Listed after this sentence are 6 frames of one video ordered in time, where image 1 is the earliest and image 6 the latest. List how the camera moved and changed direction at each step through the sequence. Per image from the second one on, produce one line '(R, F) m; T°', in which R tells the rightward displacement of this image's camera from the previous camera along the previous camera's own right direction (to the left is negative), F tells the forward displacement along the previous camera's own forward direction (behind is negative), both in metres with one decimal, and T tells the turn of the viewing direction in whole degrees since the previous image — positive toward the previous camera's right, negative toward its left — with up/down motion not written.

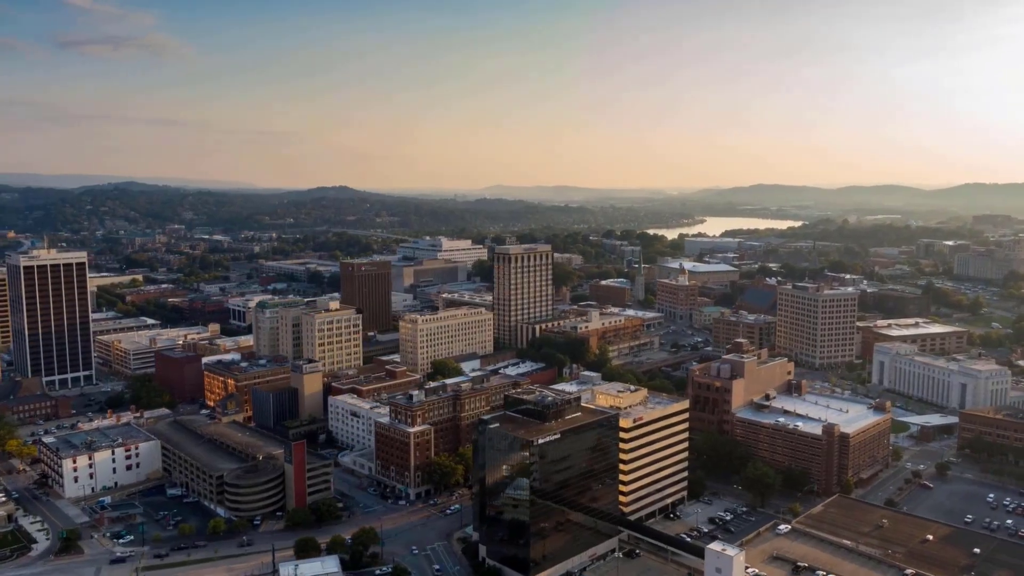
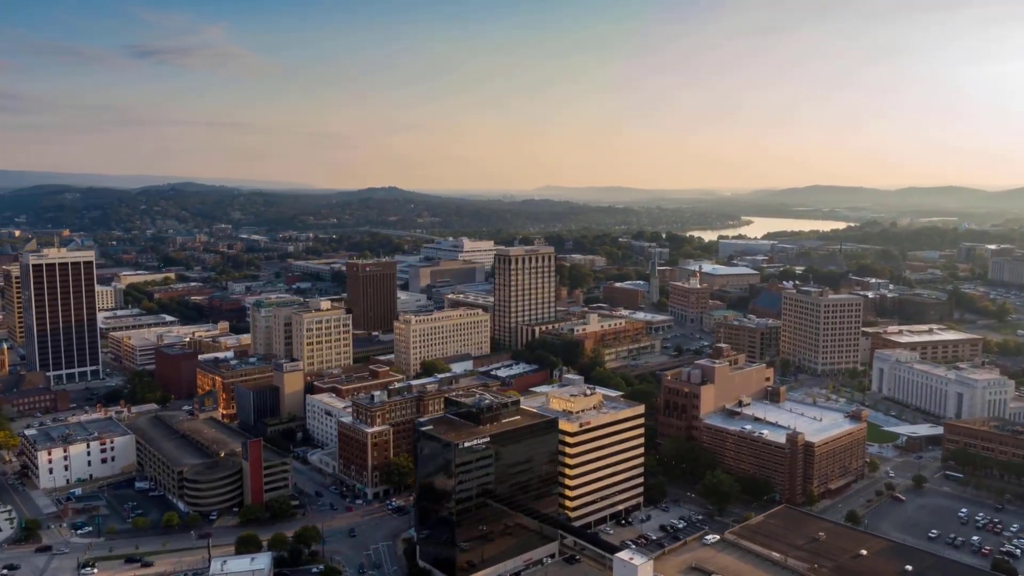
(+5.1, +0.3) m; -4°
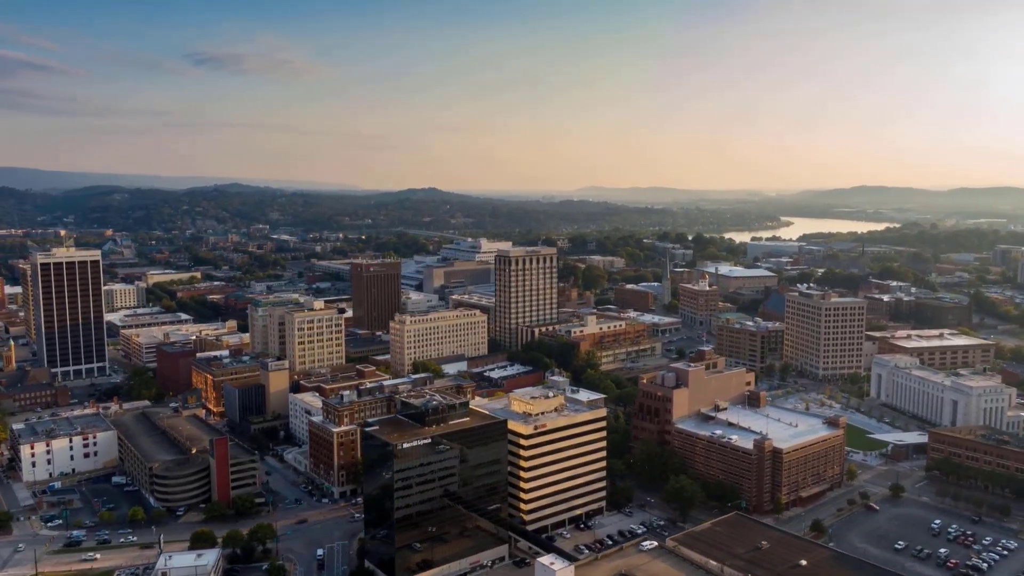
(+4.2, +0.2) m; -3°
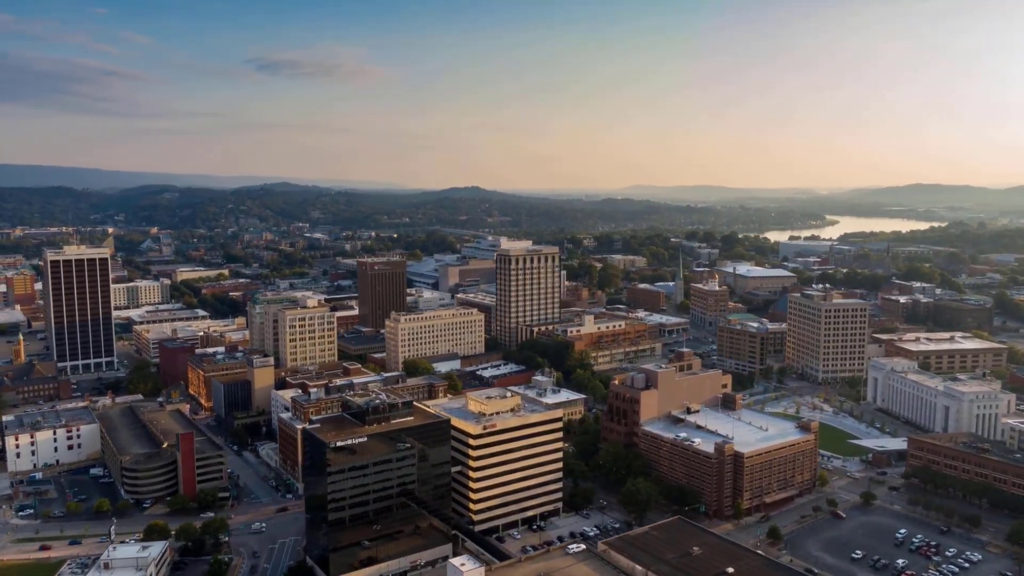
(+4.6, +0.3) m; -3°
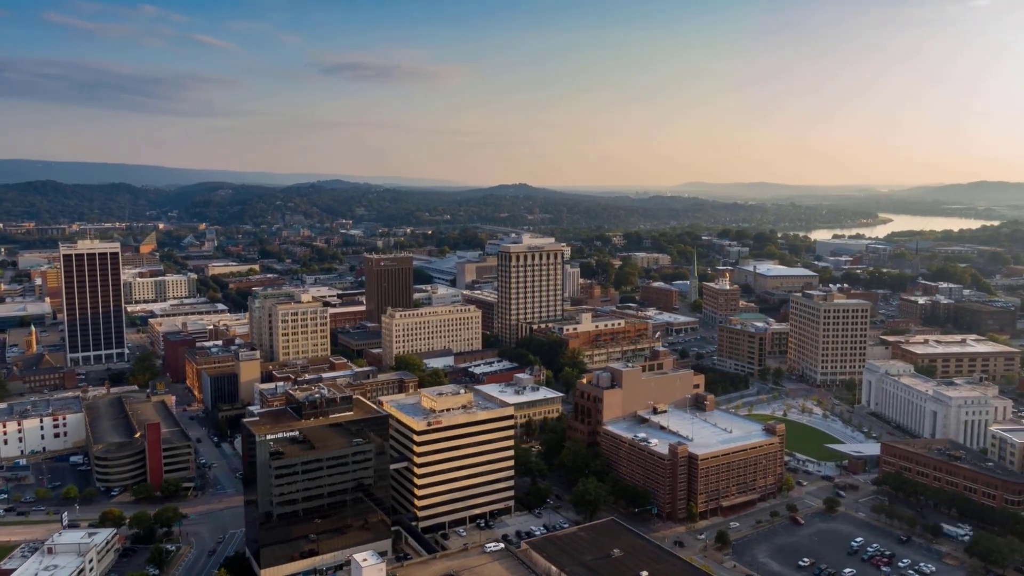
(+5.0, +0.3) m; -4°
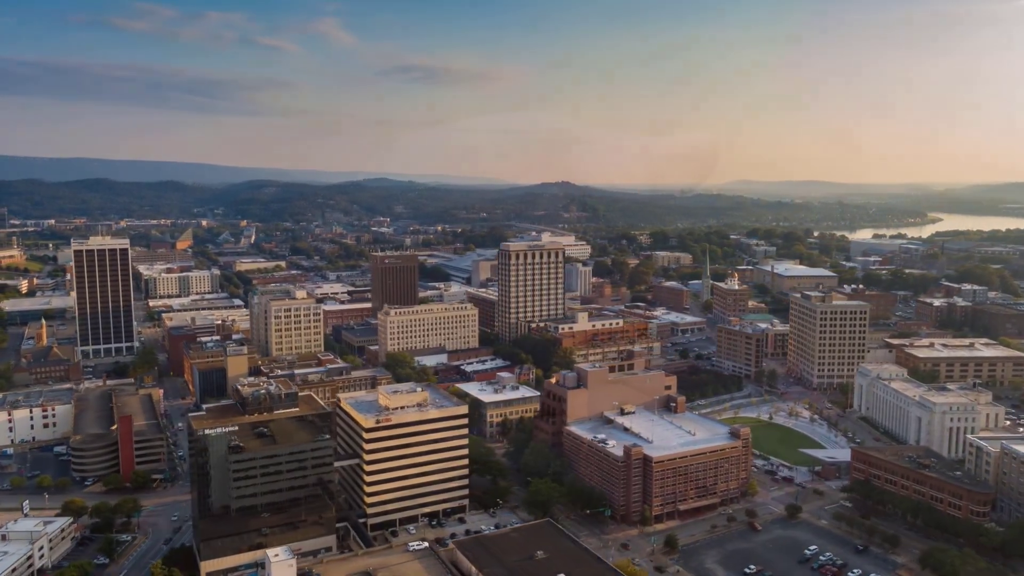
(+4.6, +0.3) m; -3°
